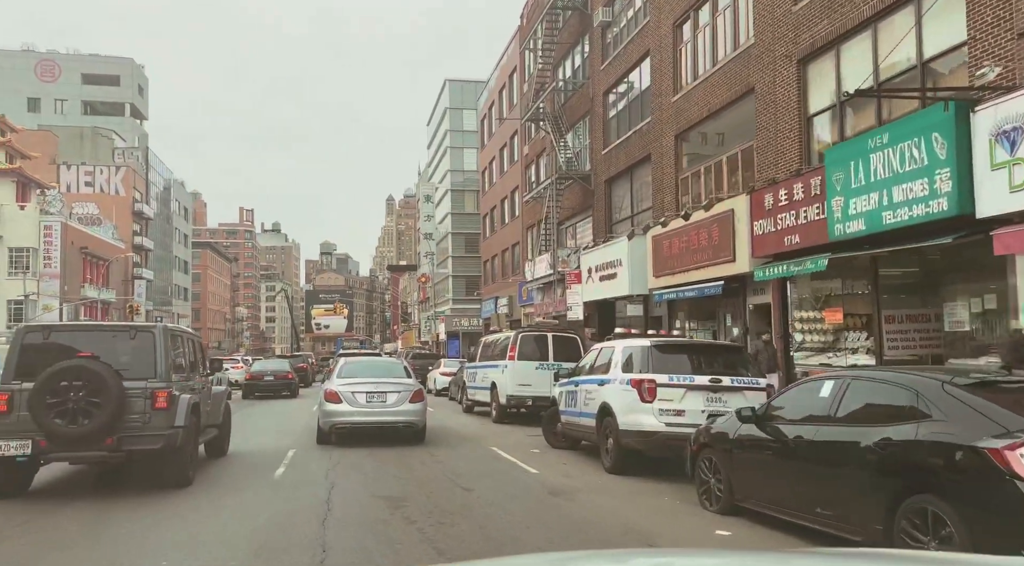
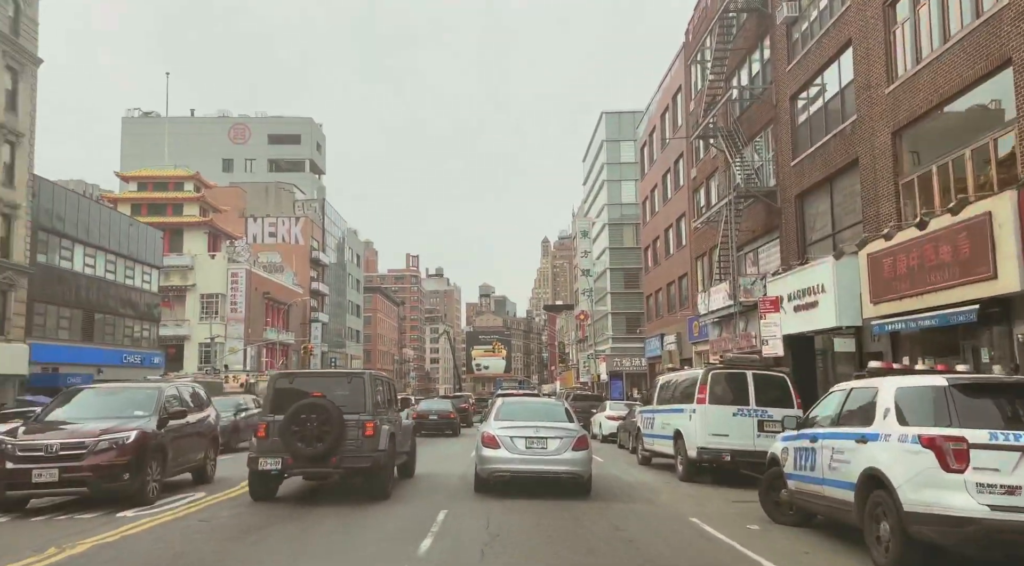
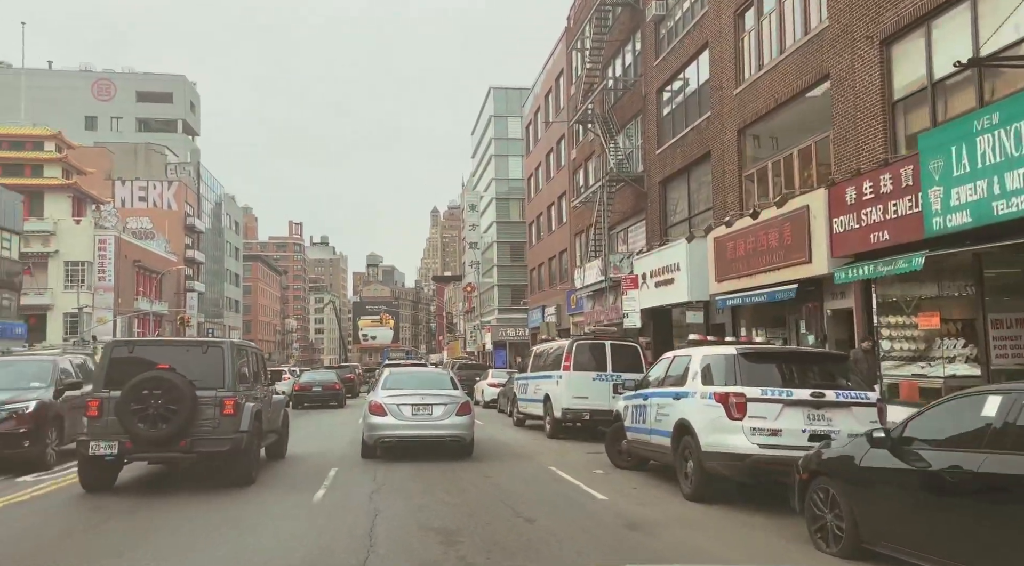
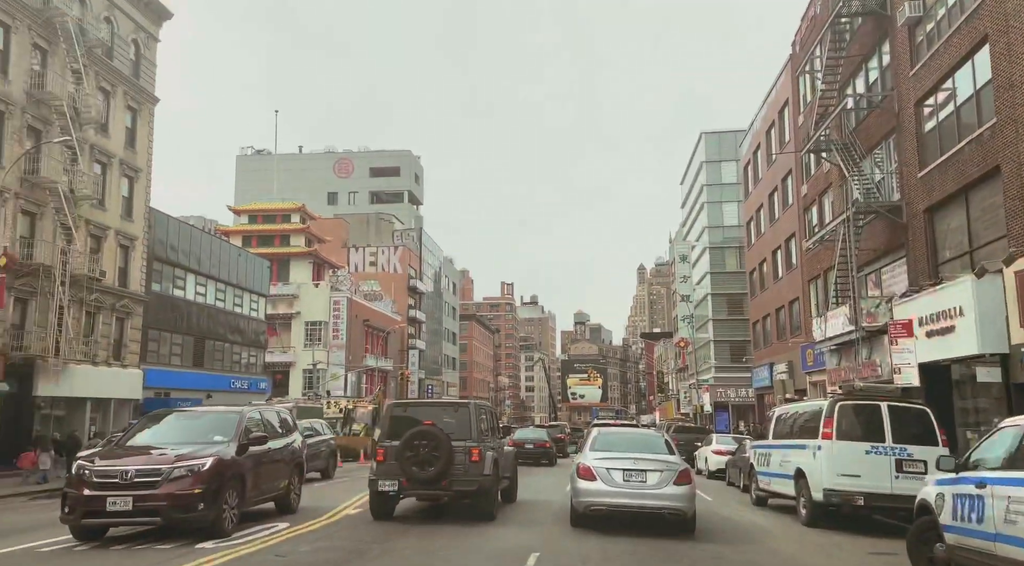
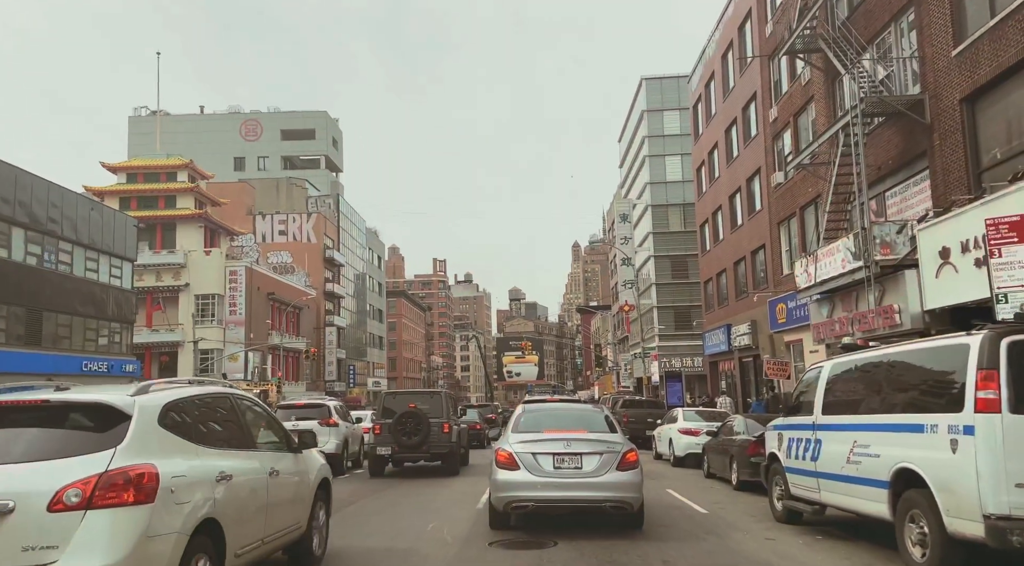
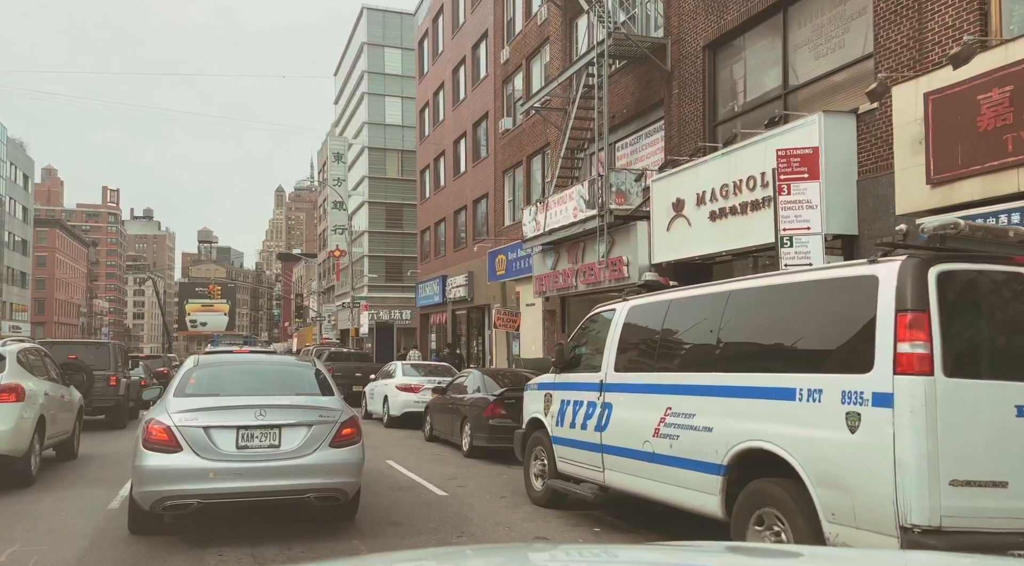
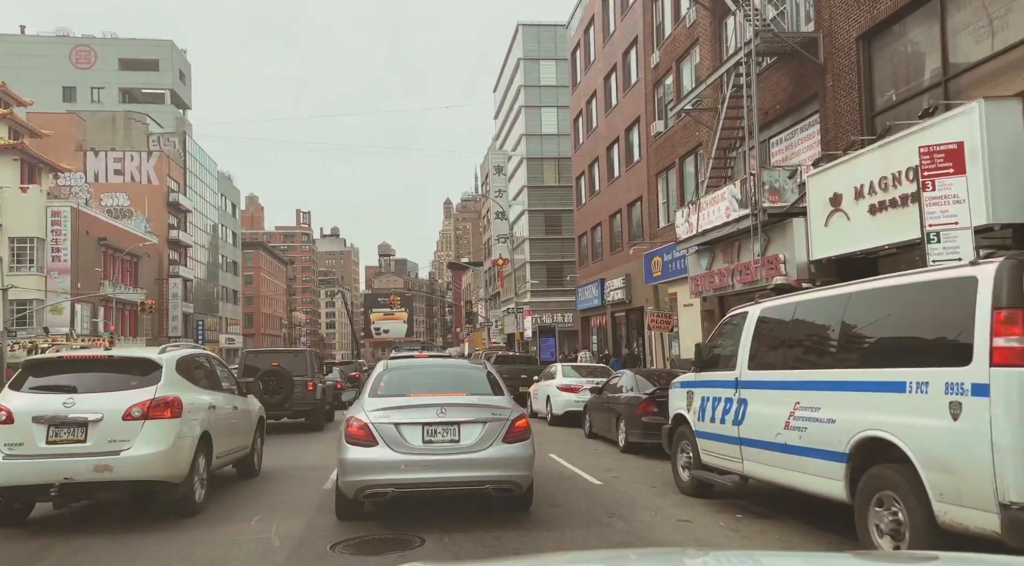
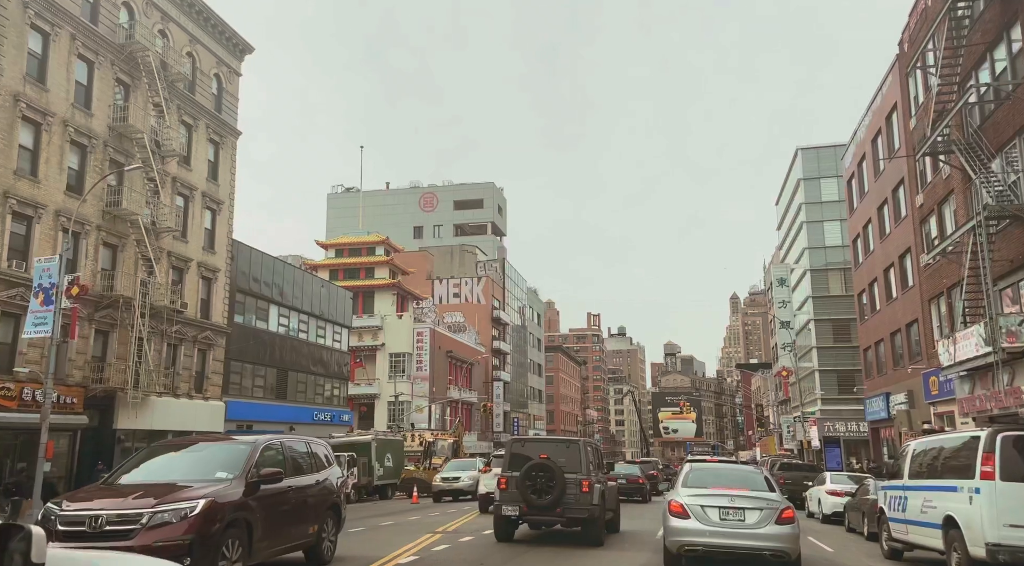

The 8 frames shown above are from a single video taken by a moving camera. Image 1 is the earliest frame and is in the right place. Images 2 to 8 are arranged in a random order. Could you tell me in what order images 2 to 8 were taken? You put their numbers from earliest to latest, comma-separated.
3, 2, 4, 8, 5, 7, 6
